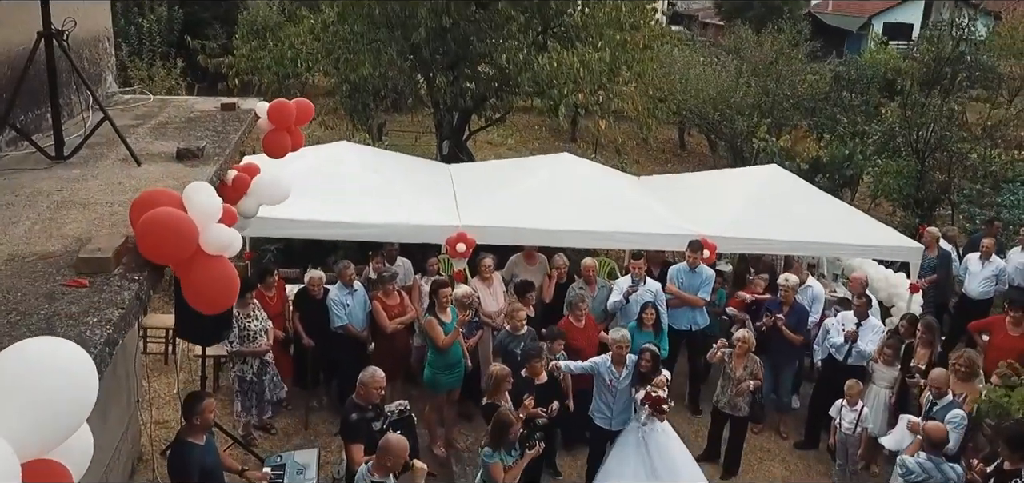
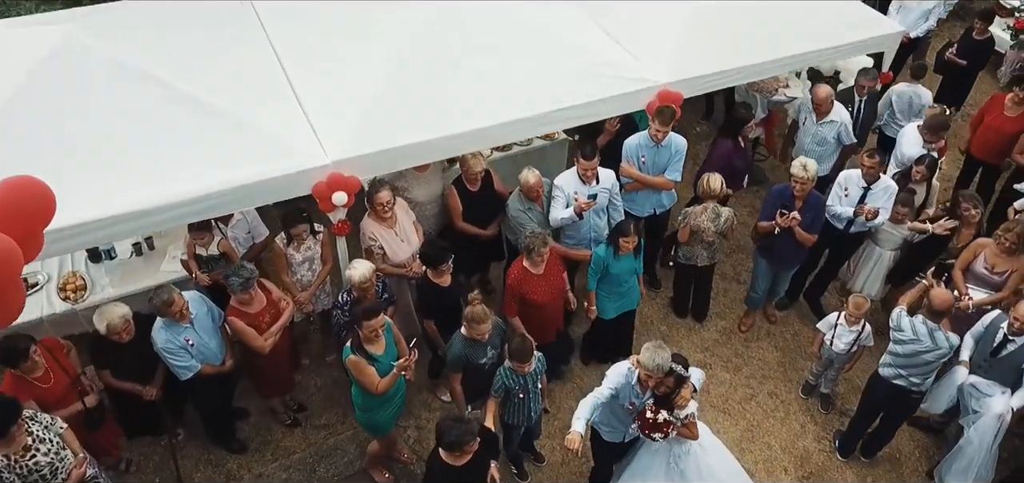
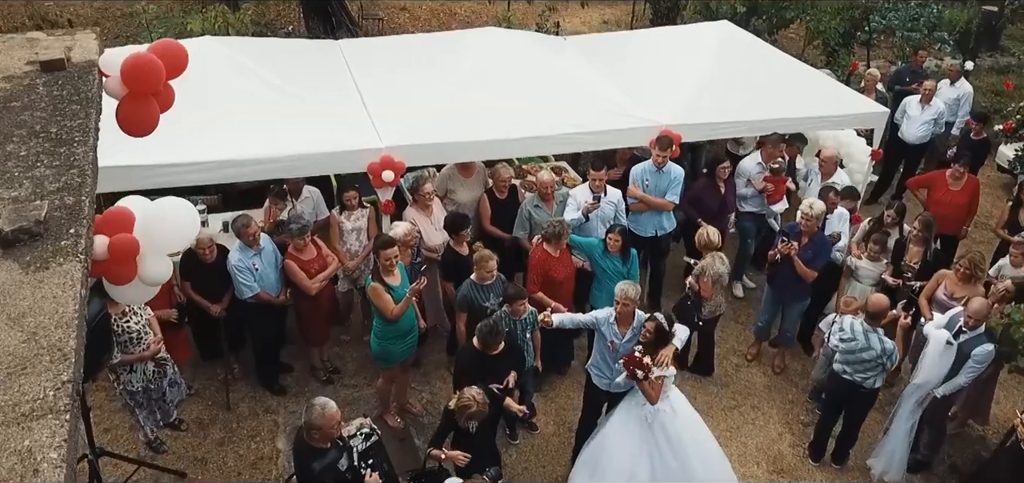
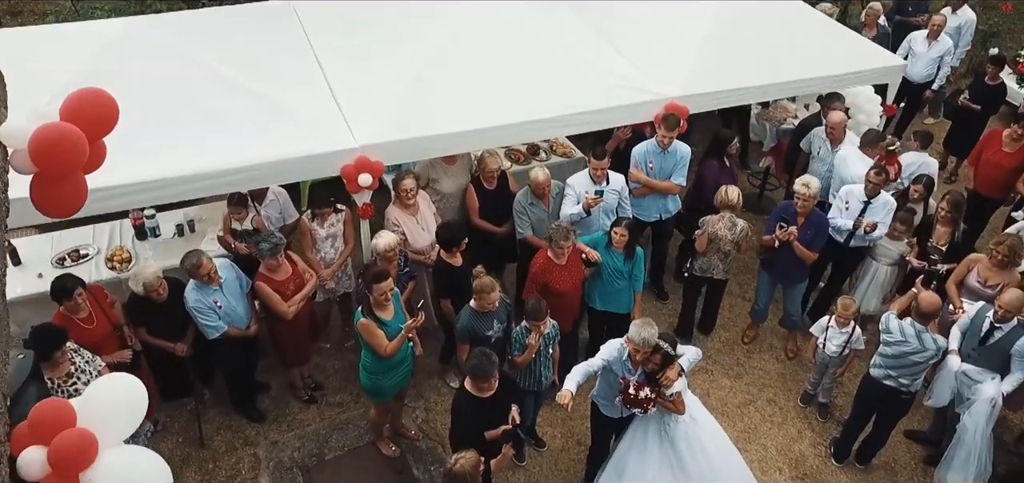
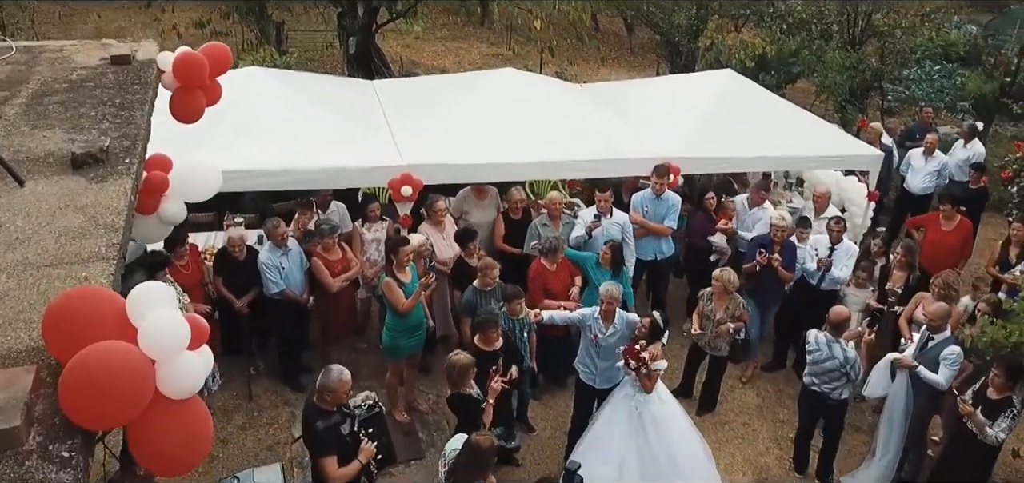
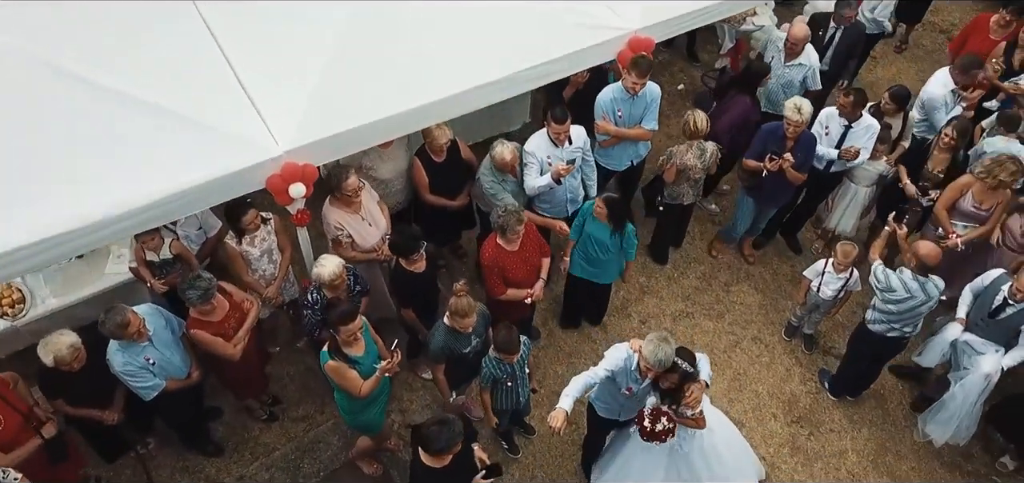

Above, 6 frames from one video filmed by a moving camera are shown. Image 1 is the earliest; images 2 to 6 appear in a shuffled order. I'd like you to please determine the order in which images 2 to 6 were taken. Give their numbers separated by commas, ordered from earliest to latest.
5, 3, 4, 2, 6
